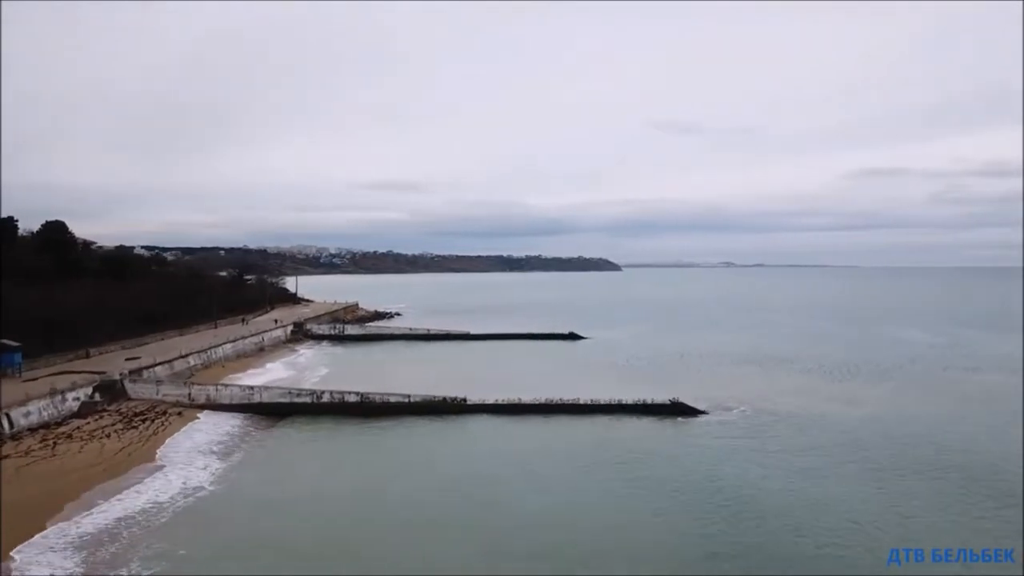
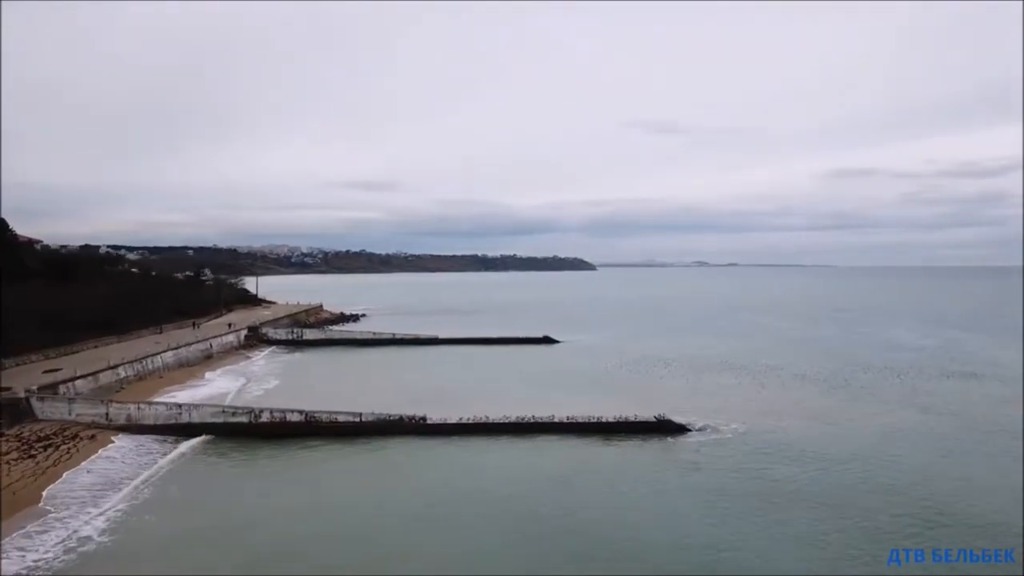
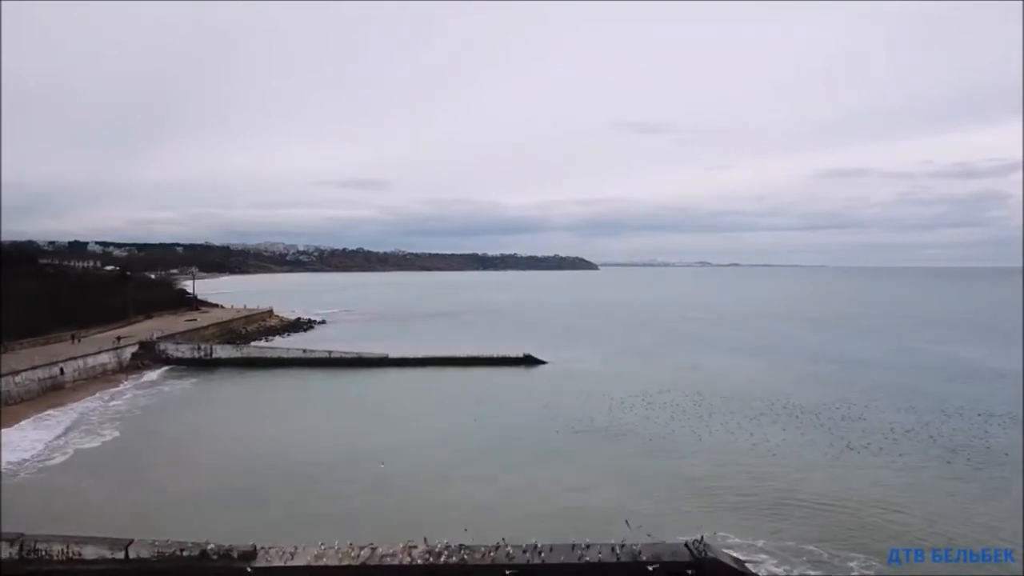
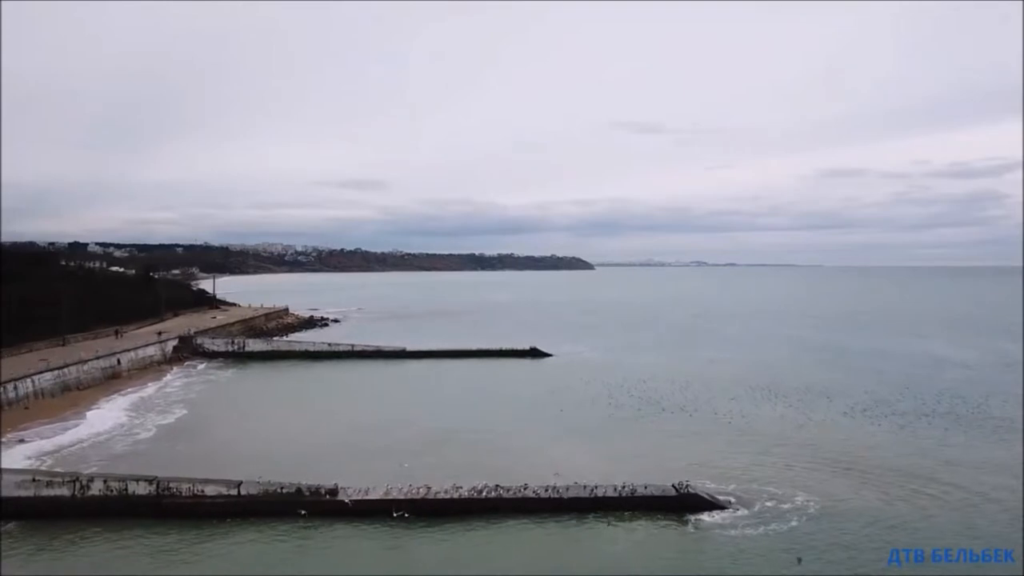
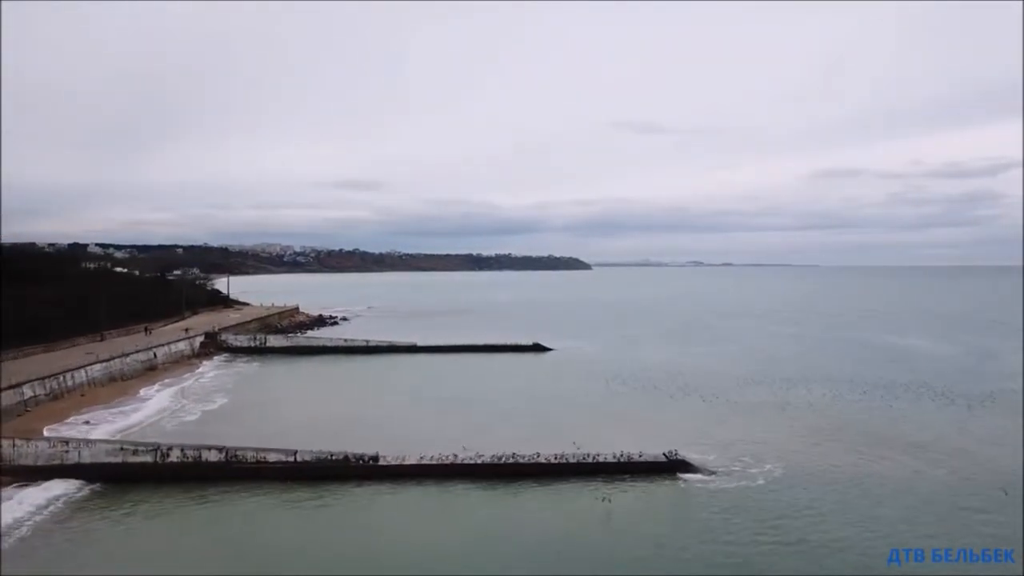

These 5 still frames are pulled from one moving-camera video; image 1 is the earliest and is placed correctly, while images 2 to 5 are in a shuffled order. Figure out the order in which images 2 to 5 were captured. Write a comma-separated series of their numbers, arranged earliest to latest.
2, 5, 4, 3
